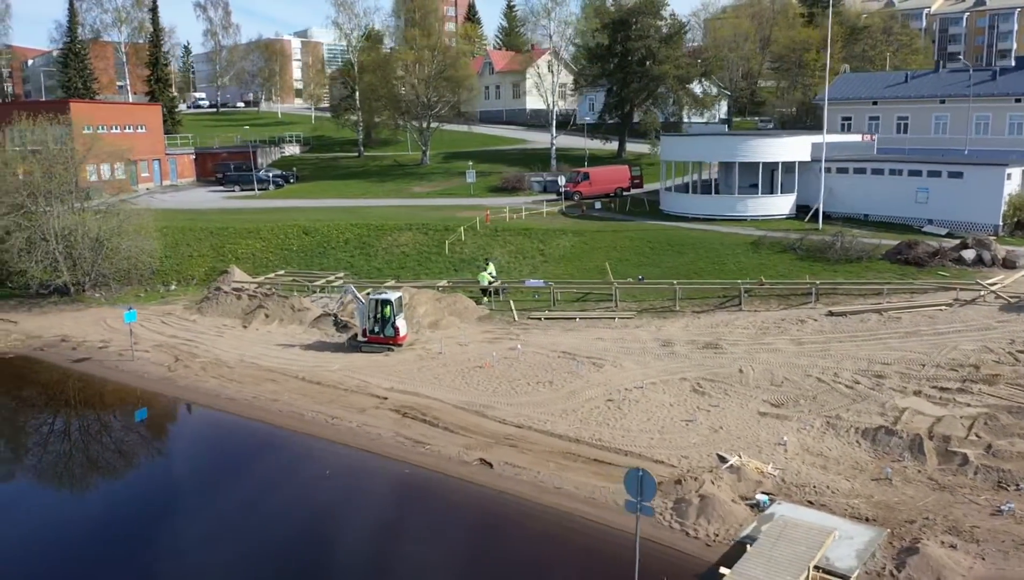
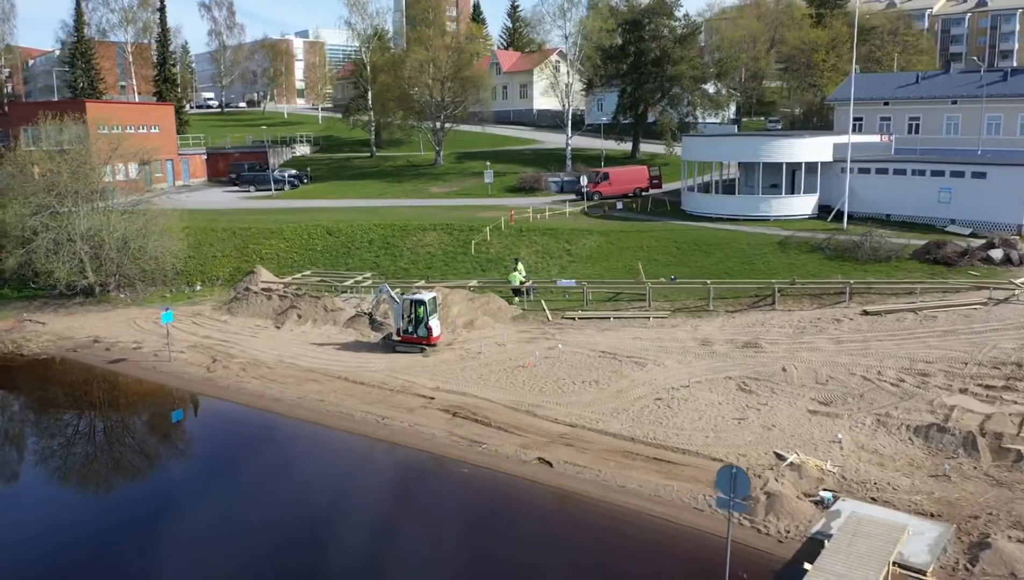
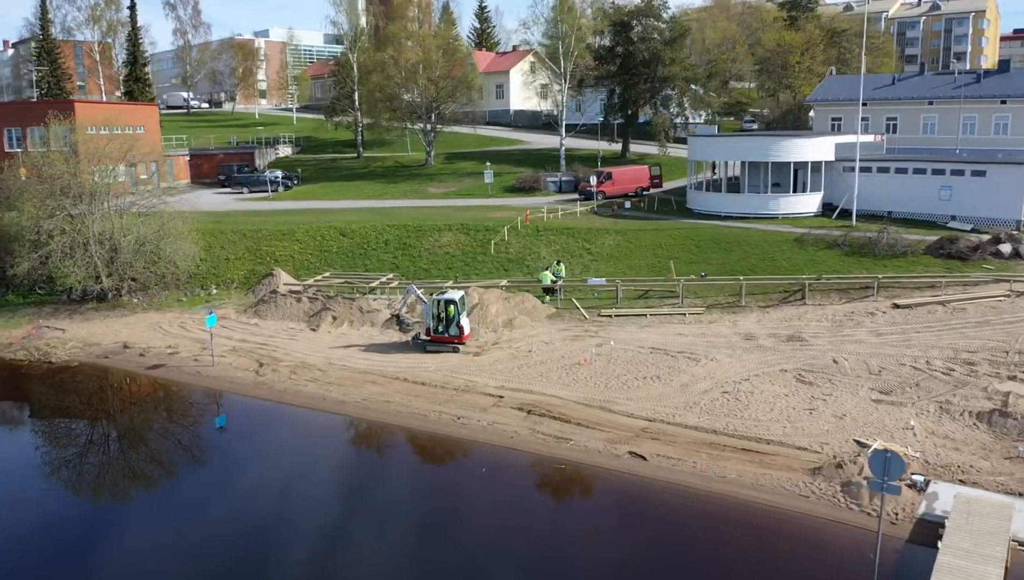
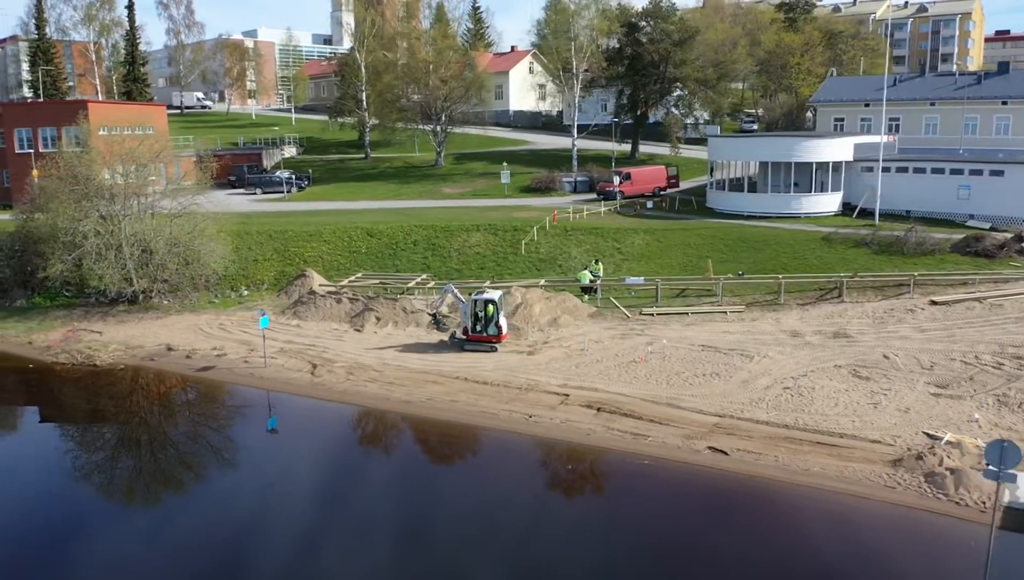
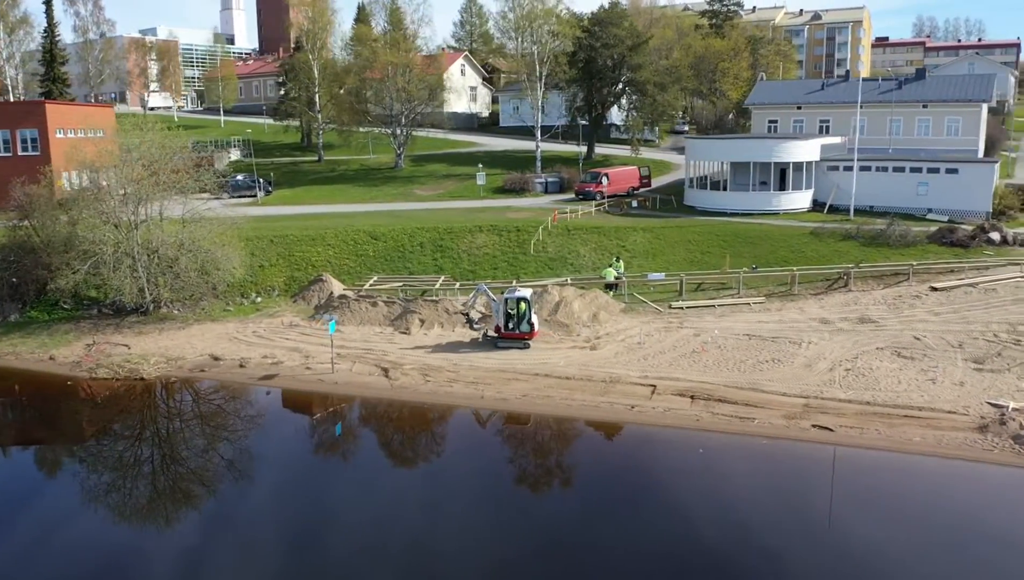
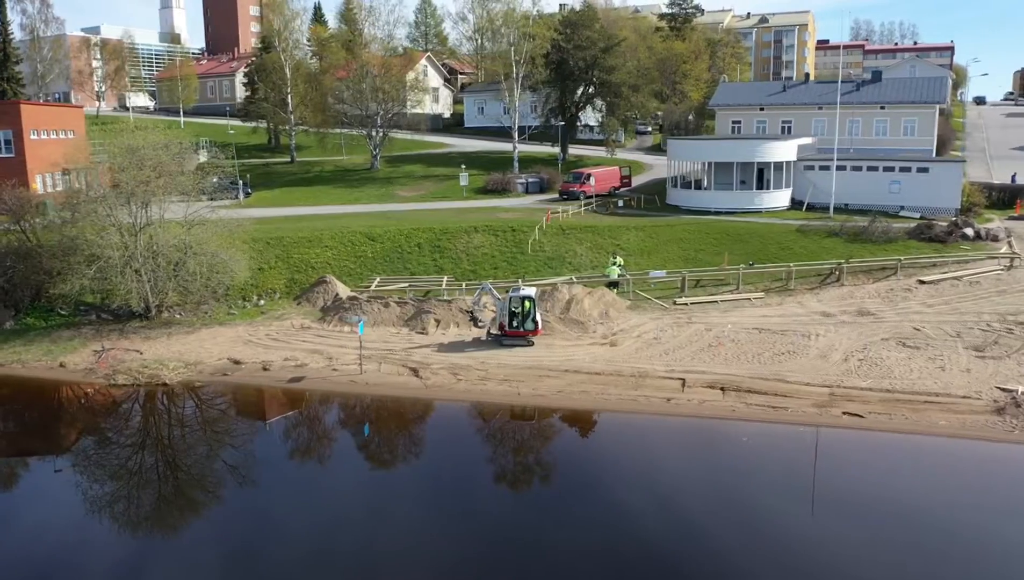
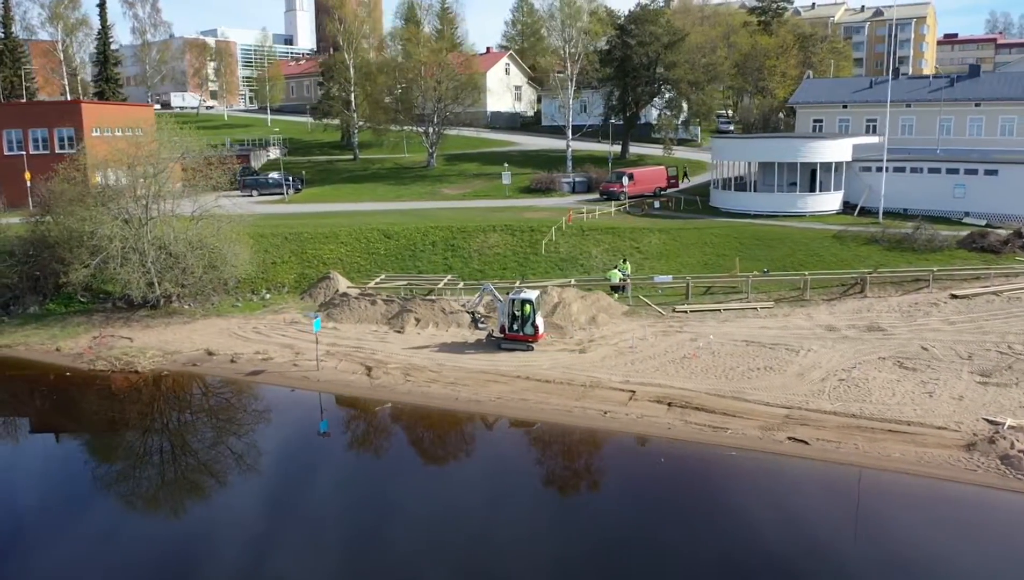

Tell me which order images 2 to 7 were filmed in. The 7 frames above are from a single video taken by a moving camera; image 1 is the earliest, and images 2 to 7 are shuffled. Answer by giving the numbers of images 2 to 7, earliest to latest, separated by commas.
2, 3, 4, 7, 5, 6
